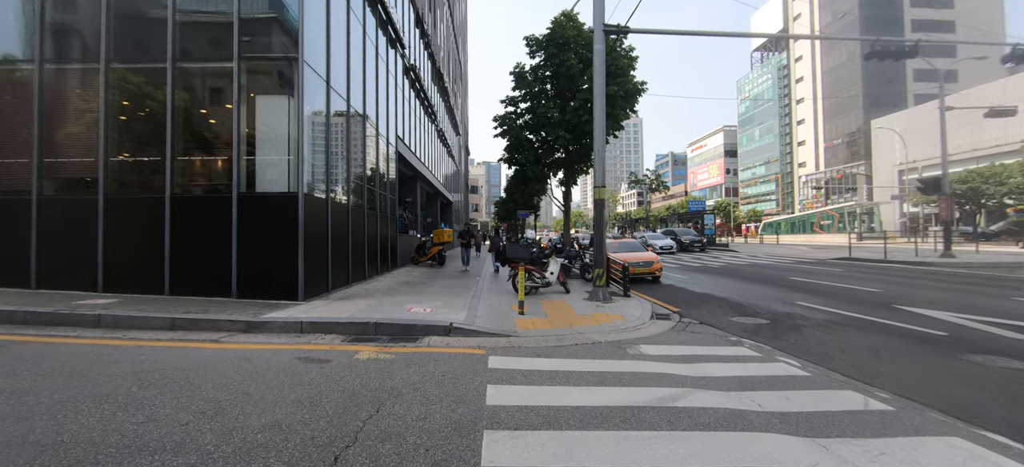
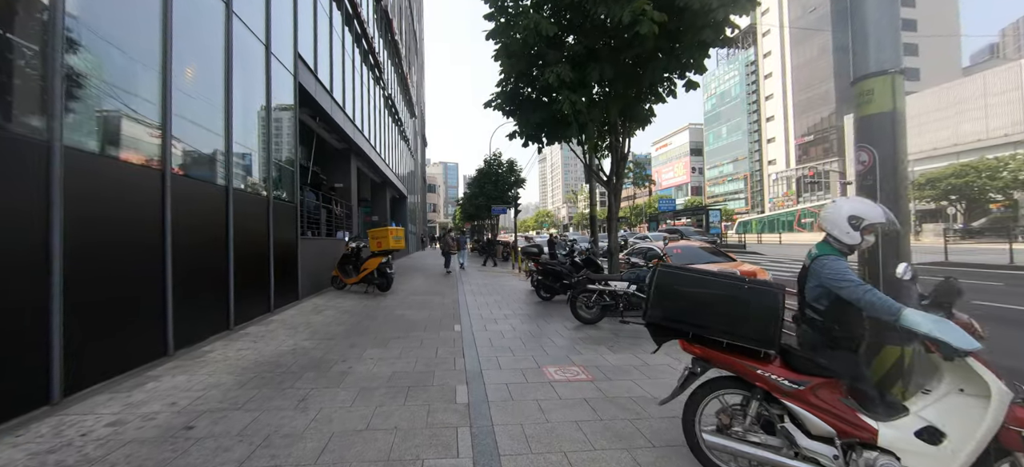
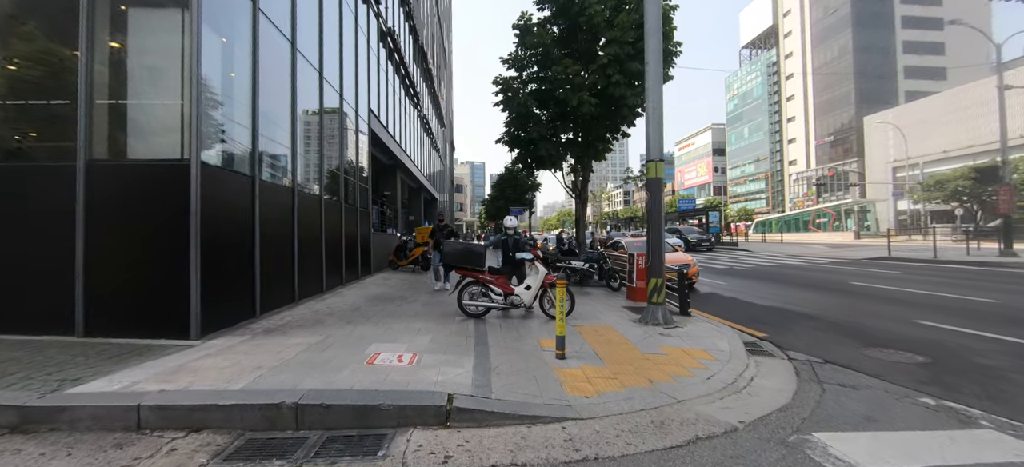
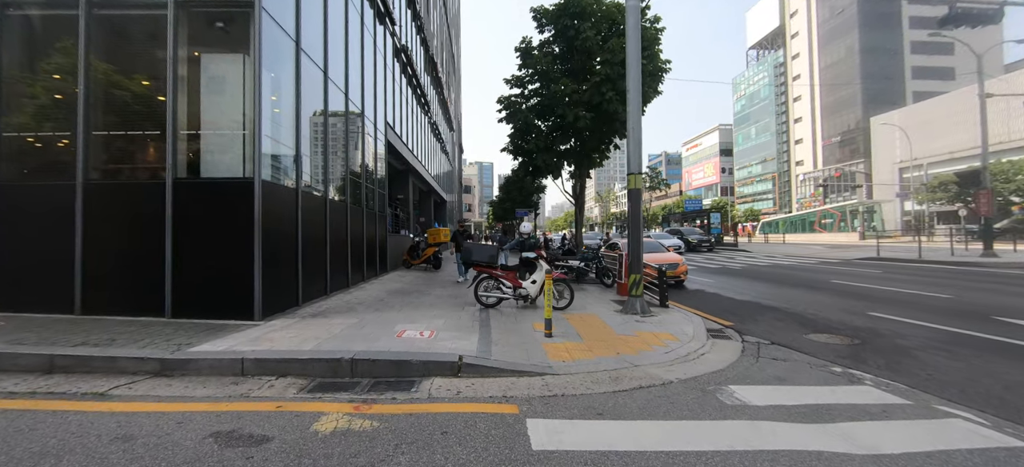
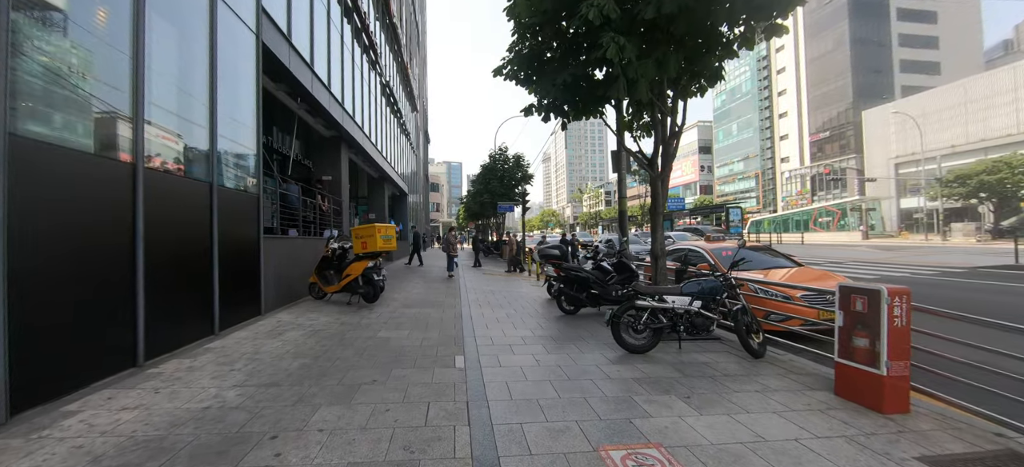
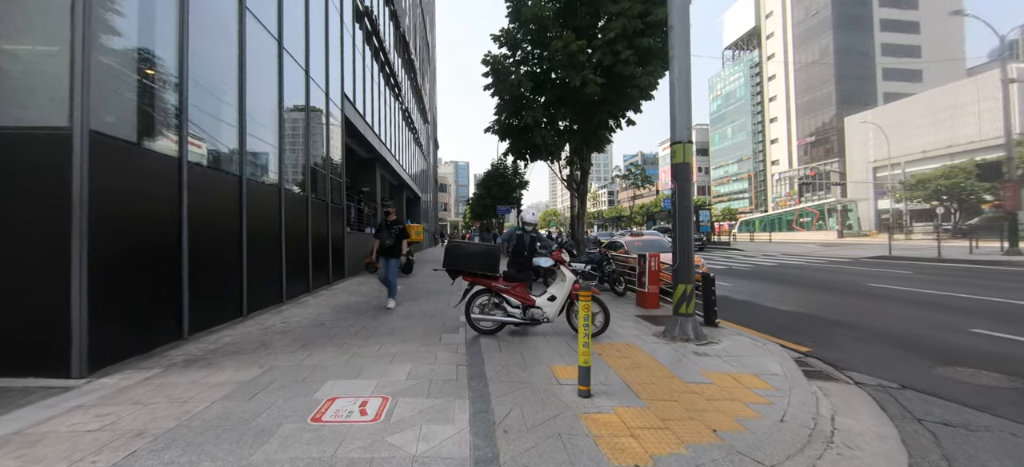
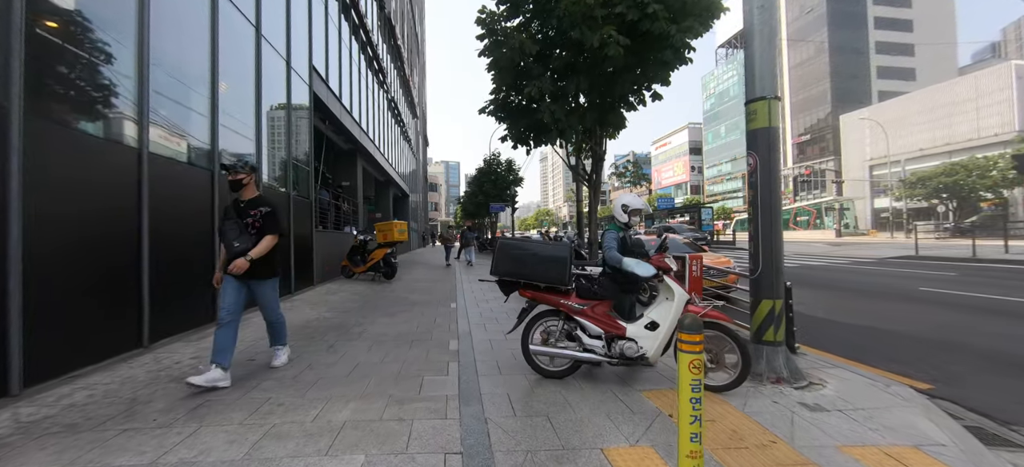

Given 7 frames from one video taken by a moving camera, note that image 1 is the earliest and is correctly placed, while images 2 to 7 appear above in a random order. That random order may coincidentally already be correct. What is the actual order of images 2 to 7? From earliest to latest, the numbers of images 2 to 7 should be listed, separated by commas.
4, 3, 6, 7, 2, 5
